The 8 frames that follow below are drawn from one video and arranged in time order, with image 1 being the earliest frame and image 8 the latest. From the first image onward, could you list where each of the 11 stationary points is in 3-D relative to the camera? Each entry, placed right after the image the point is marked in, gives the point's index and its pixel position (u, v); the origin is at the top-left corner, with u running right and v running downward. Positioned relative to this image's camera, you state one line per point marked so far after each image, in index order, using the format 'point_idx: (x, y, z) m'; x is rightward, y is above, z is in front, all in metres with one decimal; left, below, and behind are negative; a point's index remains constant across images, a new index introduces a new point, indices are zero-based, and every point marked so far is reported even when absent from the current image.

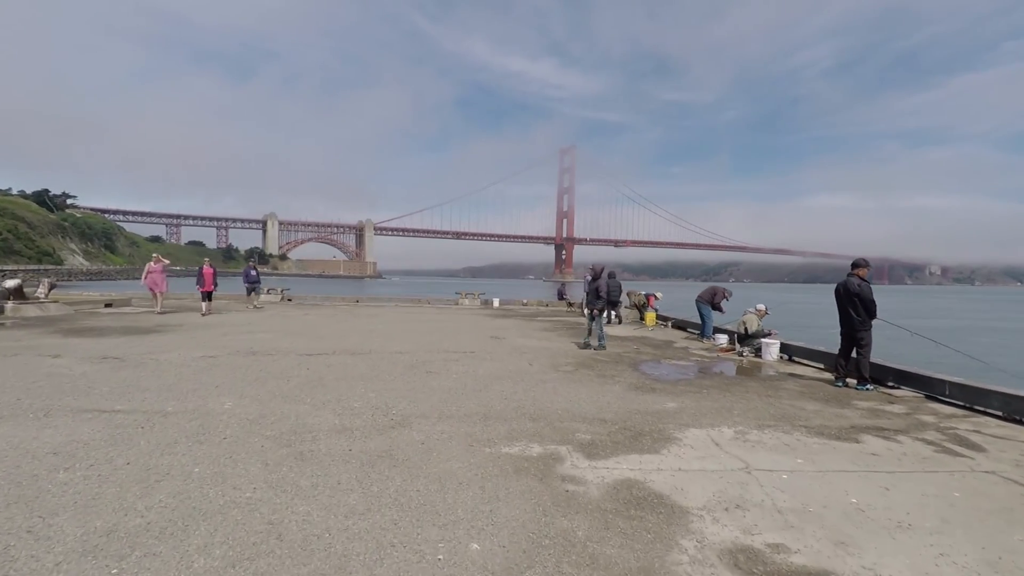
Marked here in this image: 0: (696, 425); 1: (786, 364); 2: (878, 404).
0: (+2.3, -1.7, +5.6) m
1: (+6.1, -1.7, +10.1) m
2: (+5.4, -1.7, +6.8) m
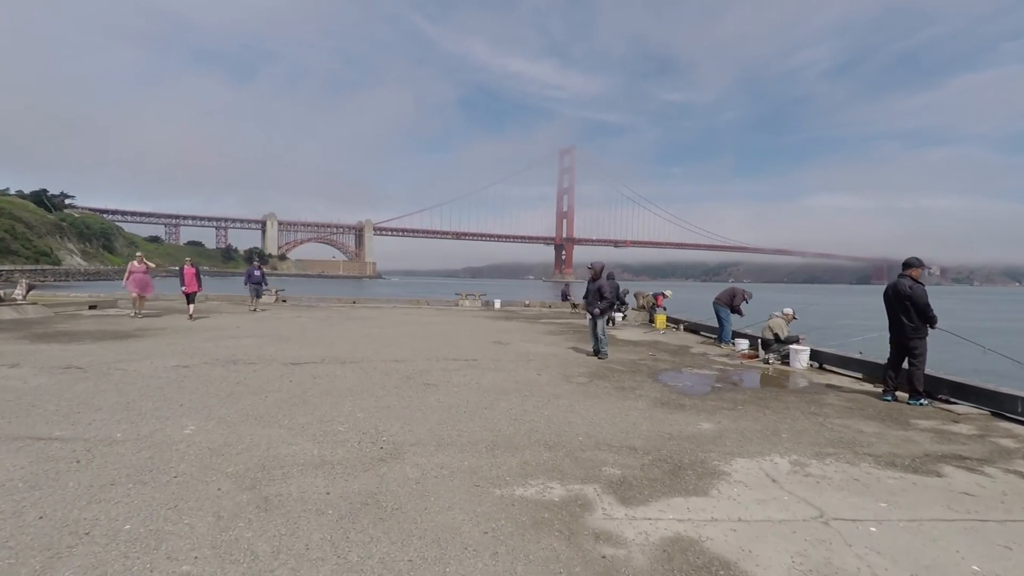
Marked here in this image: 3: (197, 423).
0: (+2.4, -1.7, +4.7) m
1: (+6.2, -1.7, +9.3) m
2: (+5.6, -1.8, +5.9) m
3: (-3.4, -1.5, +5.0) m
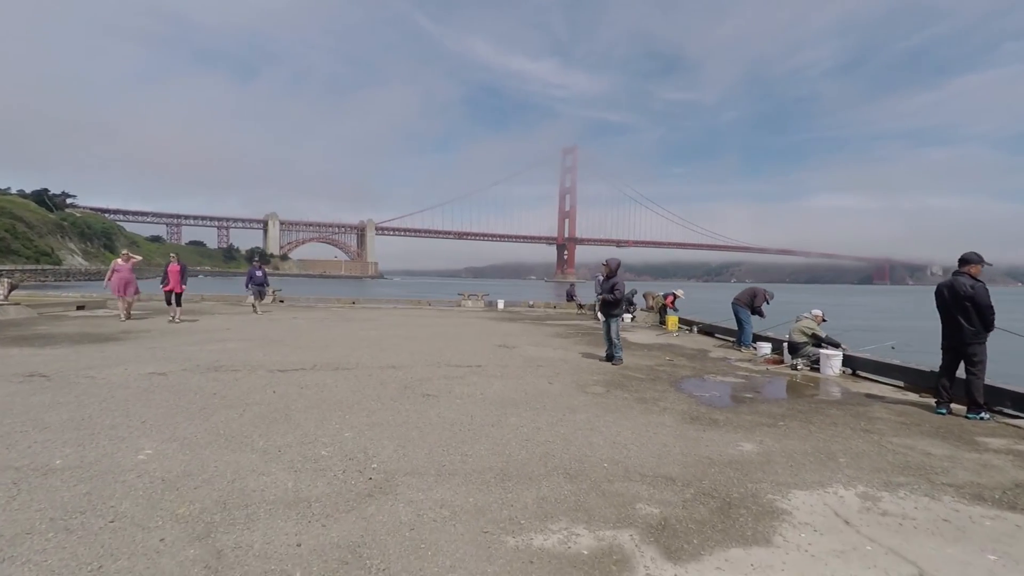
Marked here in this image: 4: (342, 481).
0: (+2.5, -1.7, +4.0) m
1: (+6.3, -1.7, +8.5) m
2: (+5.7, -1.7, +5.2) m
3: (-3.3, -1.5, +4.3) m
4: (-1.4, -1.6, +3.7) m
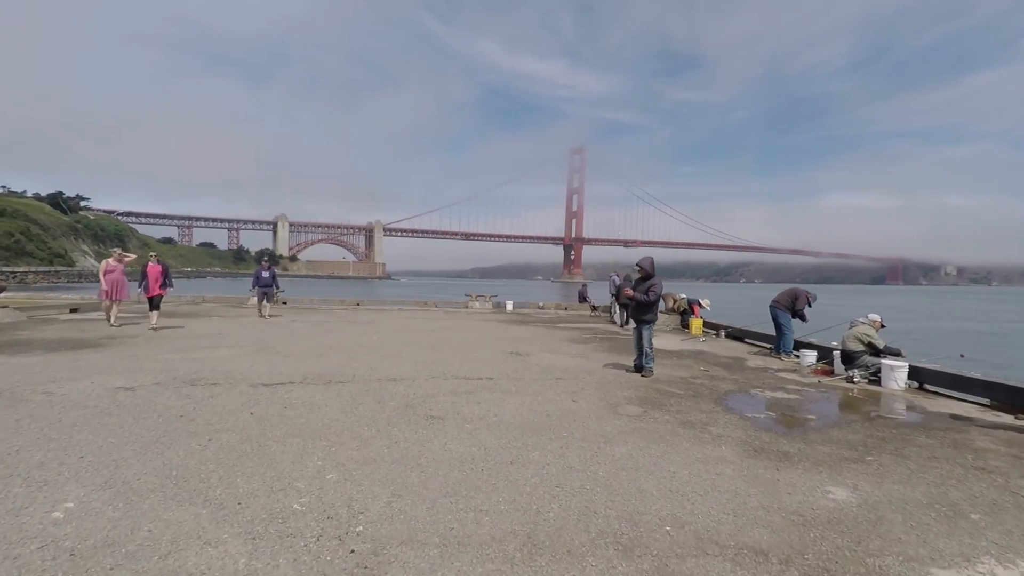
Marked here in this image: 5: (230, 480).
0: (+2.7, -1.7, +2.9) m
1: (+6.6, -1.7, +7.4) m
2: (+5.9, -1.8, +4.1) m
3: (-3.1, -1.5, +3.3) m
4: (-1.2, -1.6, +2.7) m
5: (-2.2, -1.5, +3.6) m
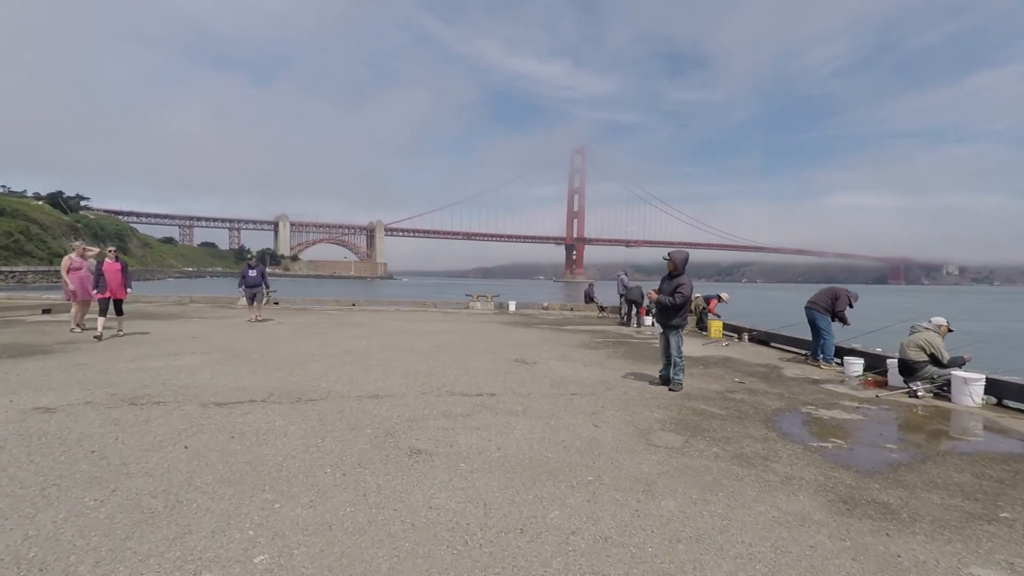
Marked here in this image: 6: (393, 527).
0: (+2.8, -1.7, +1.7) m
1: (+6.7, -1.7, +6.2) m
2: (+6.0, -1.7, +2.9) m
3: (-3.1, -1.5, +2.2) m
4: (-1.1, -1.6, +1.5) m
5: (-2.2, -1.5, +2.5) m
6: (-0.7, -1.5, +2.9) m
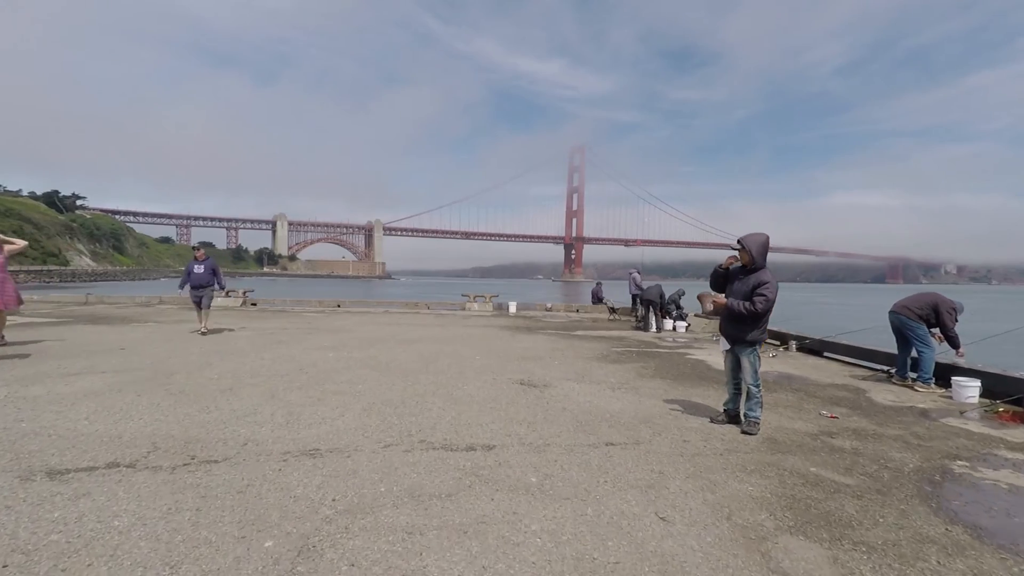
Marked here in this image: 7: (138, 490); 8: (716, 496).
0: (+2.8, -1.7, -0.3) m
1: (+6.8, -1.7, +4.2) m
2: (+6.0, -1.7, +0.9) m
3: (-3.0, -1.5, +0.1) m
4: (-1.0, -1.6, -0.5) m
5: (-2.1, -1.5, +0.4) m
6: (-0.7, -1.5, +0.9) m
7: (-2.6, -1.4, +3.2) m
8: (+1.5, -1.5, +3.4) m
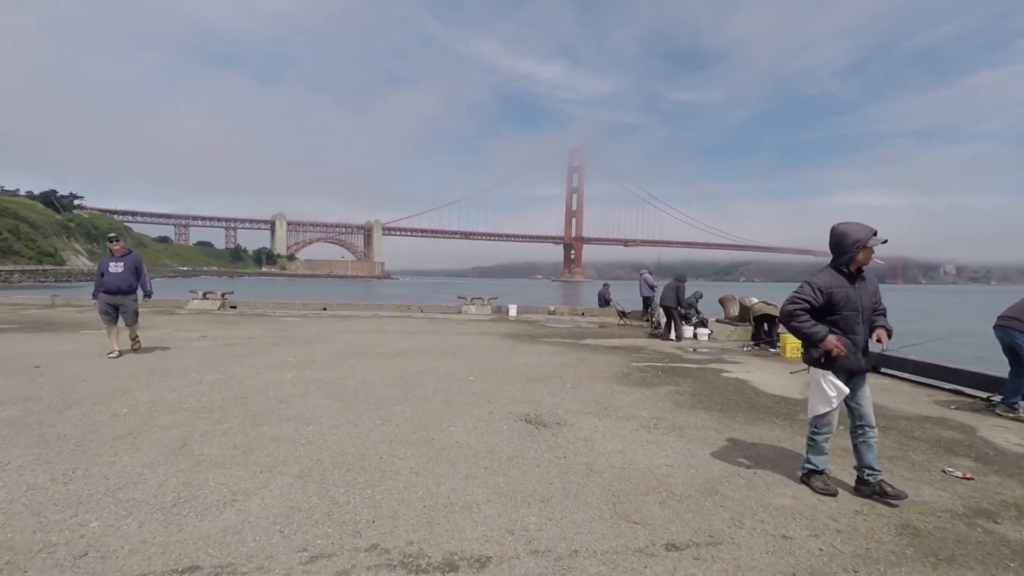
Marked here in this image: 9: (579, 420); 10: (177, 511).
0: (+2.9, -1.8, -1.9) m
1: (+6.8, -1.8, +2.6) m
2: (+6.1, -1.8, -0.7) m
3: (-2.9, -1.5, -1.4) m
4: (-1.0, -1.6, -2.1) m
5: (-2.1, -1.6, -1.1) m
6: (-0.6, -1.6, -0.7) m
7: (-2.6, -1.5, +1.6) m
8: (+1.5, -1.6, +1.8) m
9: (+0.7, -1.4, +5.0) m
10: (-2.2, -1.4, +3.0) m
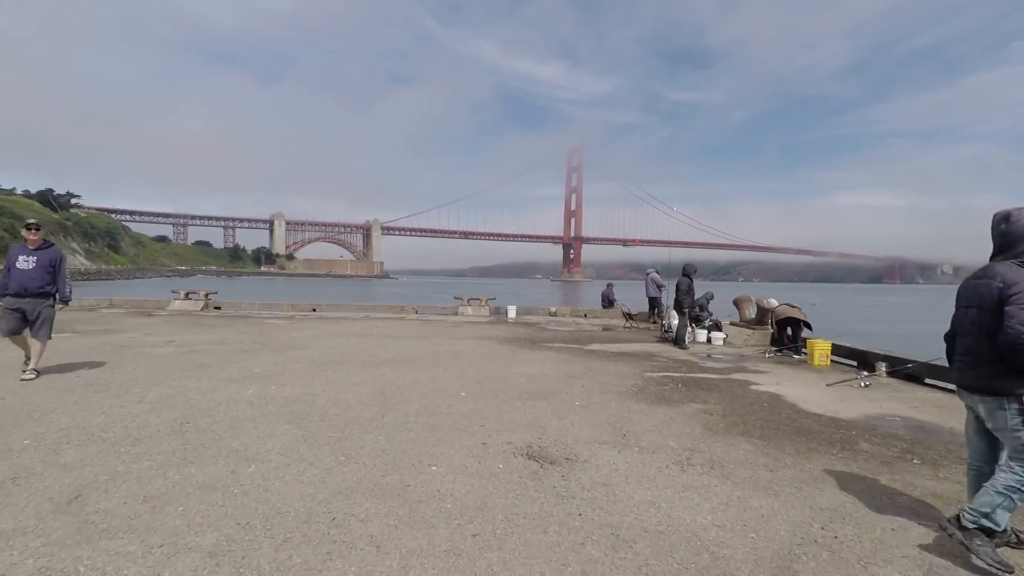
0: (+2.9, -1.8, -2.8) m
1: (+6.8, -1.8, +1.7) m
2: (+6.1, -1.8, -1.7) m
3: (-2.9, -1.6, -2.4) m
4: (-1.0, -1.6, -3.1) m
5: (-2.1, -1.6, -2.1) m
6: (-0.6, -1.6, -1.7) m
7: (-2.6, -1.5, +0.7) m
8: (+1.5, -1.6, +0.8) m
9: (+0.7, -1.4, +4.0) m
10: (-2.2, -1.4, +2.0) m
